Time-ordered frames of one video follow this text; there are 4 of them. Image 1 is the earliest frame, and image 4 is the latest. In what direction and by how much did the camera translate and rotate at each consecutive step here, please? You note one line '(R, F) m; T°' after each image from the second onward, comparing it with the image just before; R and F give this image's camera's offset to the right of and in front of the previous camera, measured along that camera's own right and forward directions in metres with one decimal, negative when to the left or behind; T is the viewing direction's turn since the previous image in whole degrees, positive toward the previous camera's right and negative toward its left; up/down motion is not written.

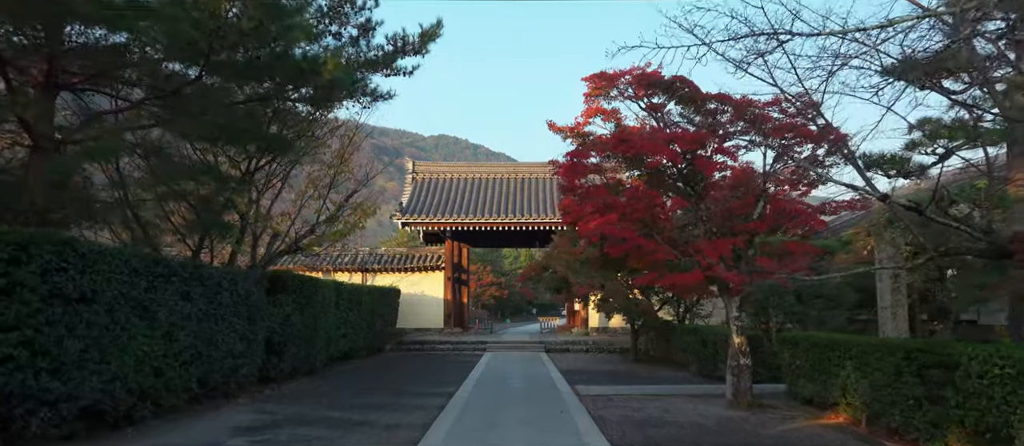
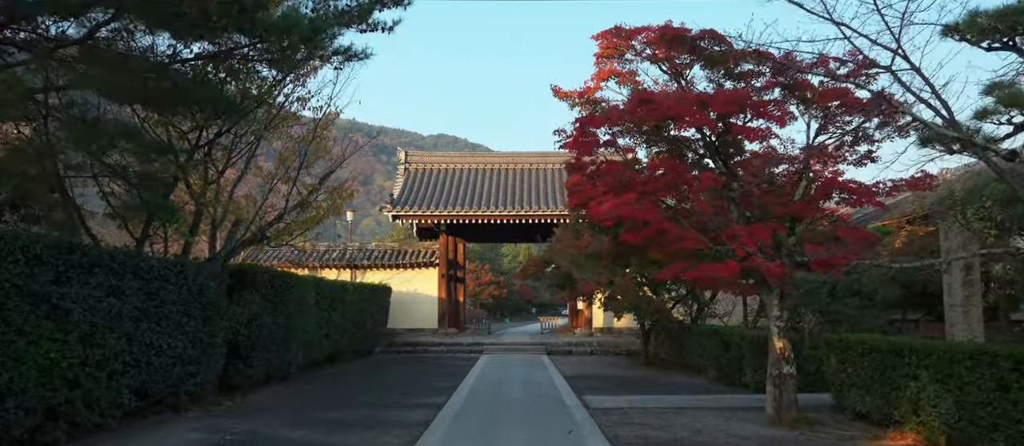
(0.0, +1.6) m; 0°
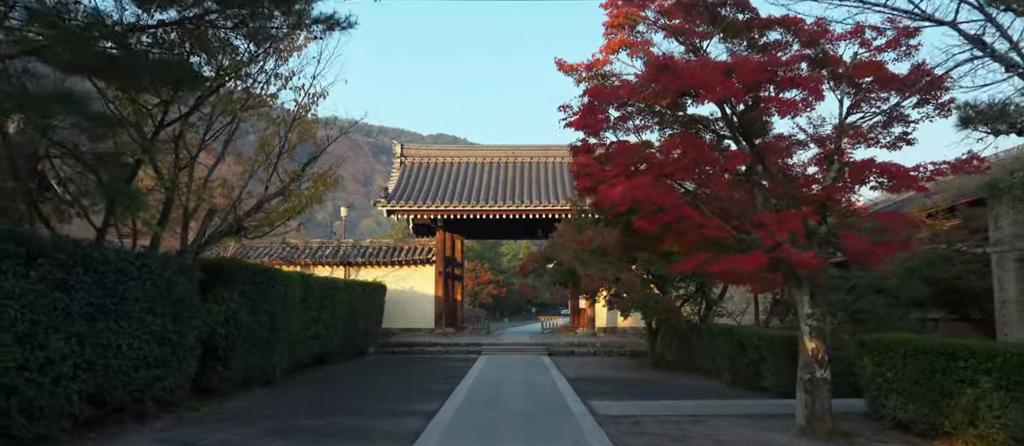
(0.0, +0.9) m; 0°
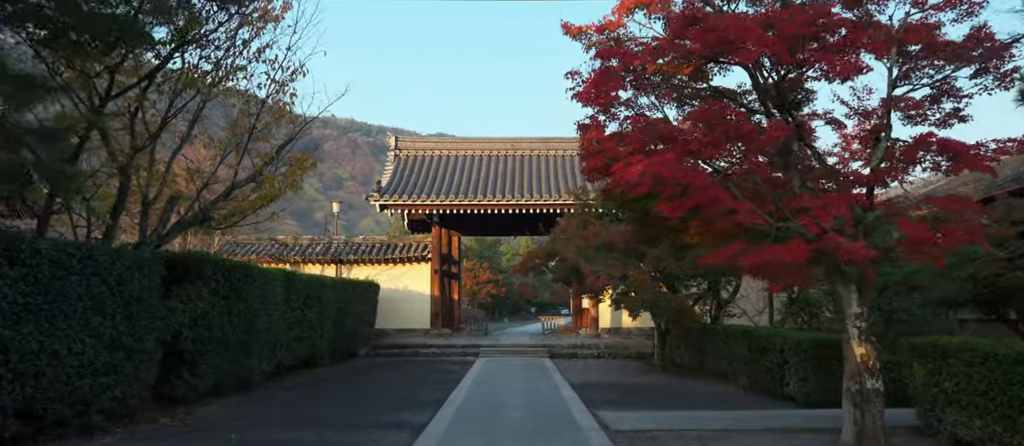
(0.0, +1.0) m; 0°
